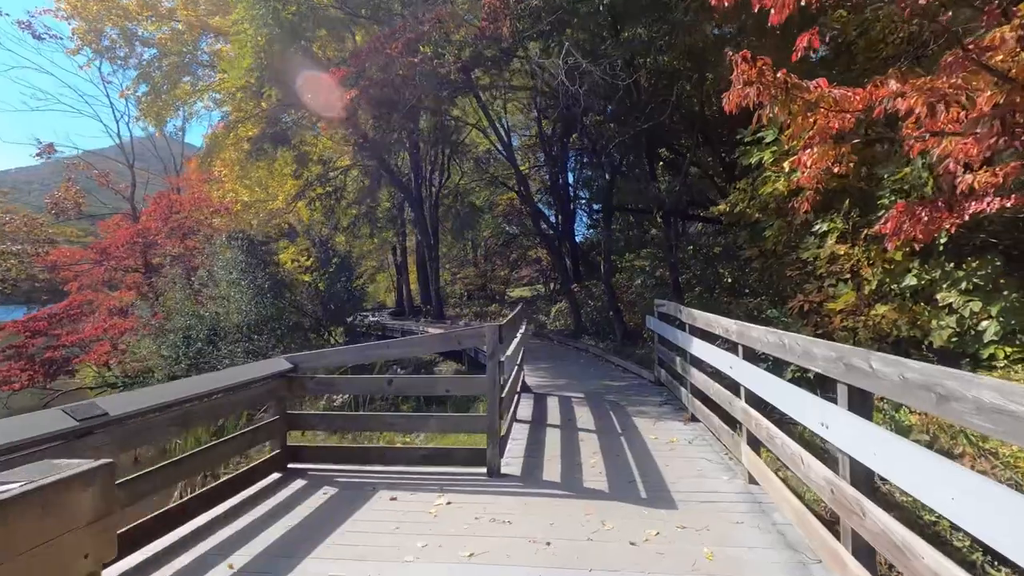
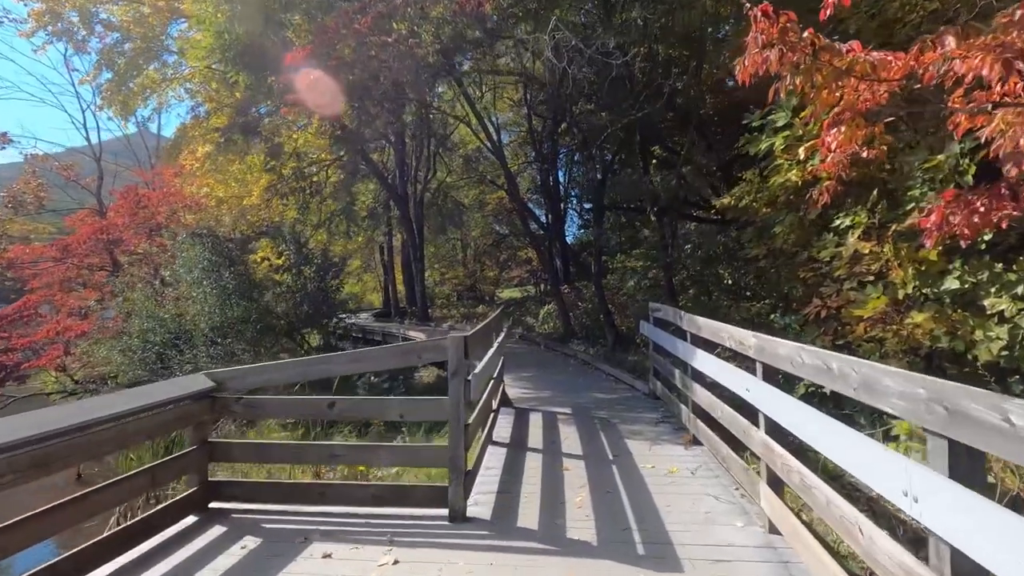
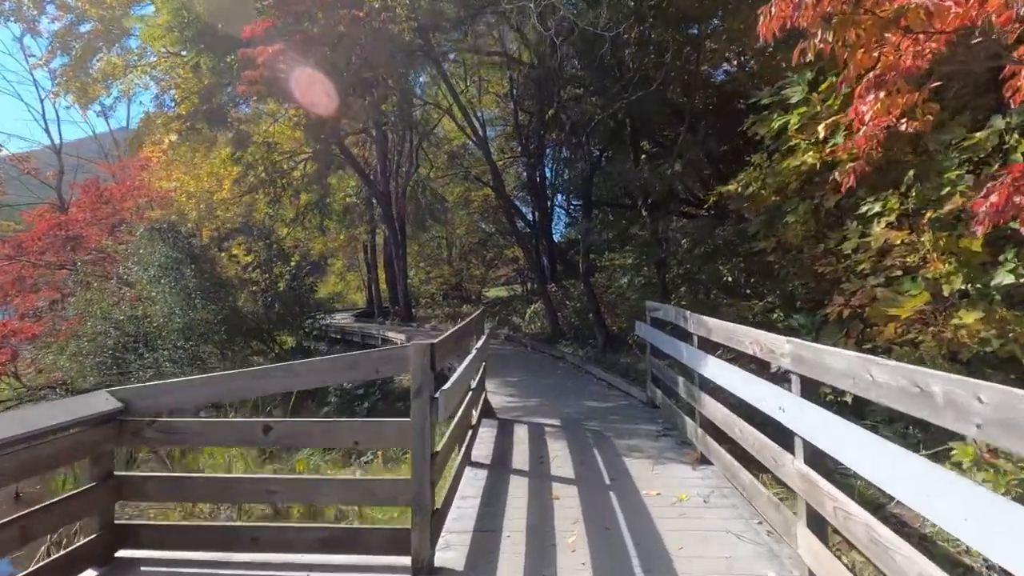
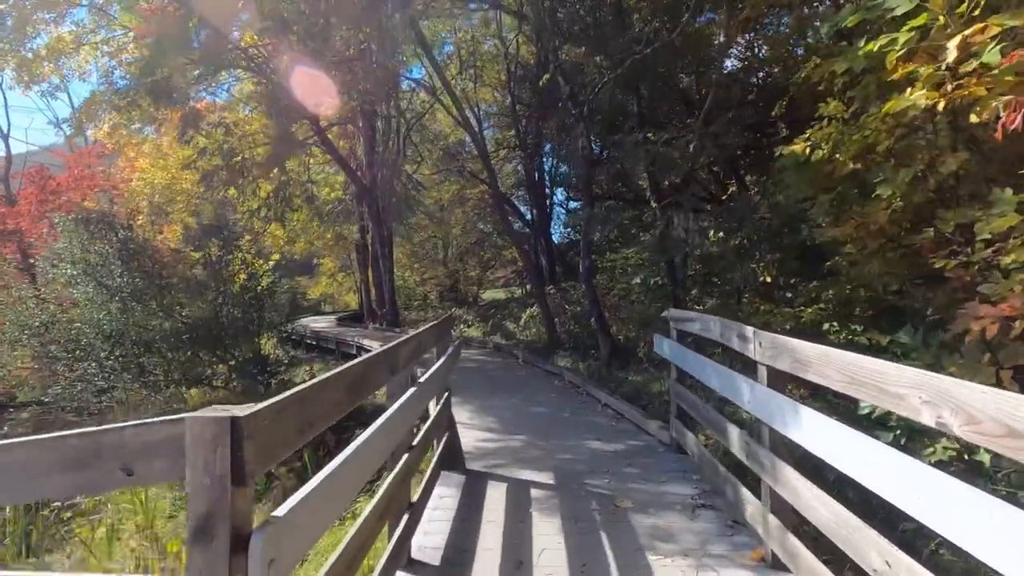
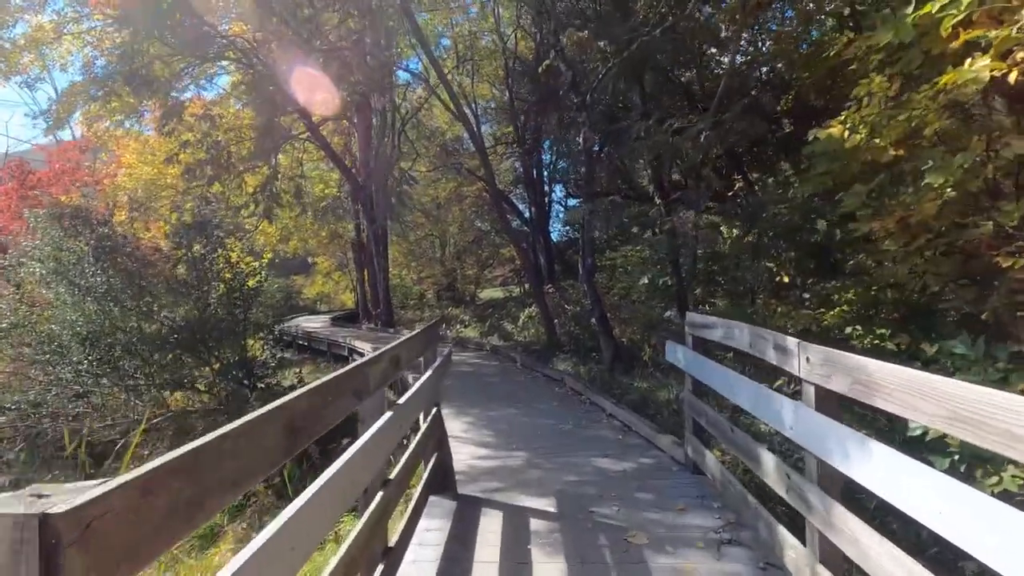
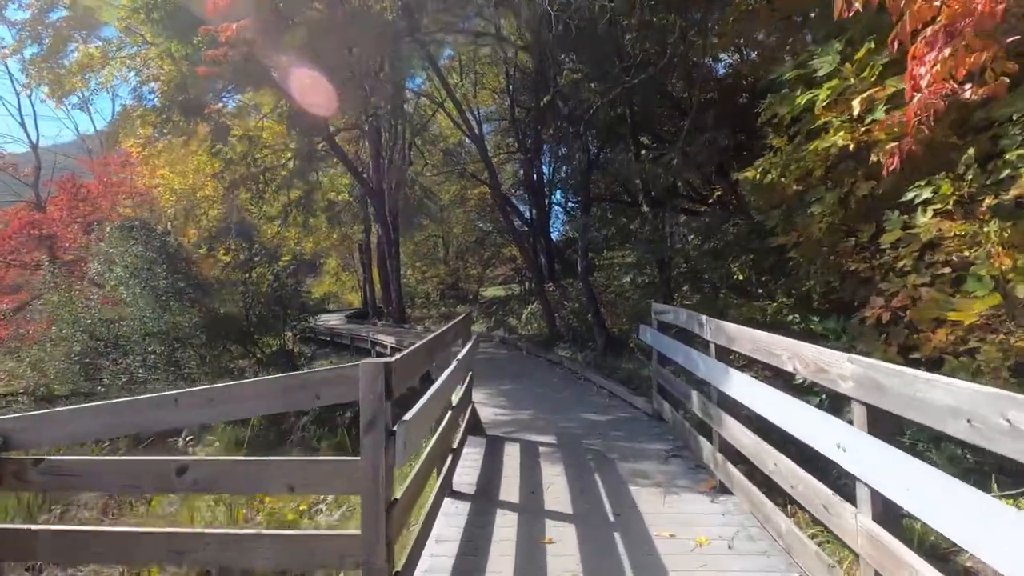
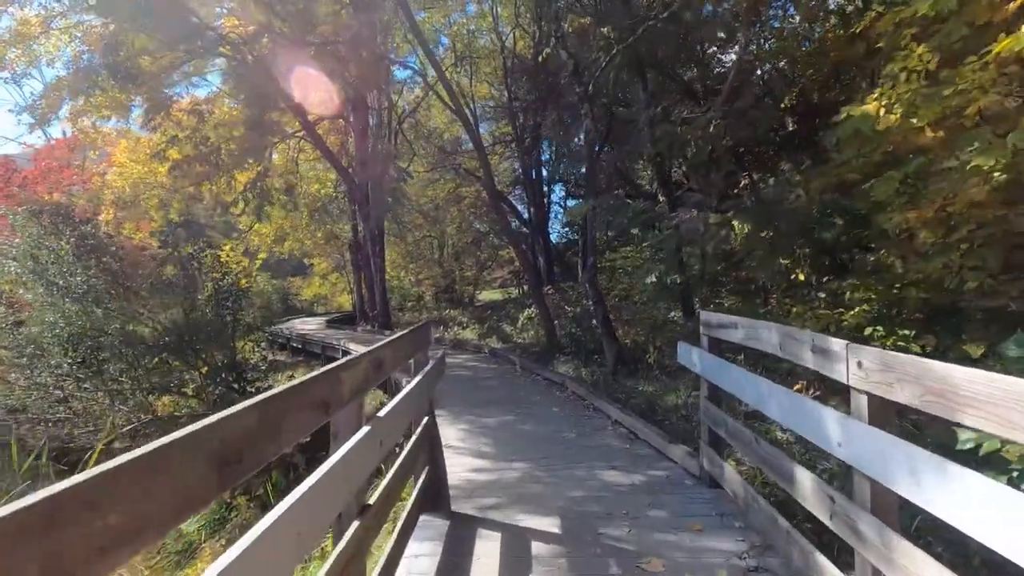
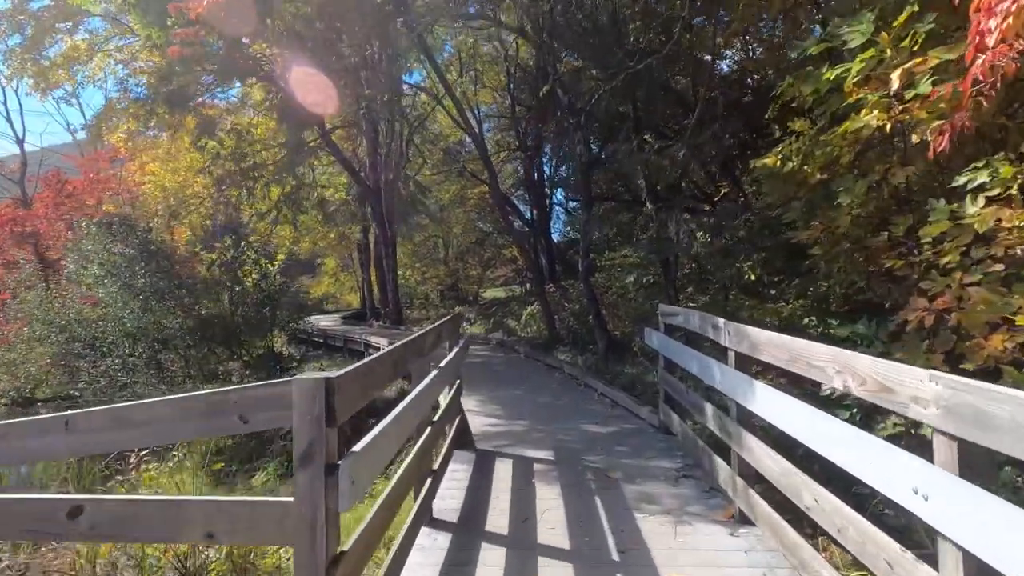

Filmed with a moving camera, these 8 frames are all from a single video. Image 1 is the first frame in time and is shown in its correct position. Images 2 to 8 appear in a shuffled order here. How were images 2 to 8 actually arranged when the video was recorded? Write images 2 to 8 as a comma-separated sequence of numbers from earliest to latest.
2, 3, 6, 8, 4, 5, 7
